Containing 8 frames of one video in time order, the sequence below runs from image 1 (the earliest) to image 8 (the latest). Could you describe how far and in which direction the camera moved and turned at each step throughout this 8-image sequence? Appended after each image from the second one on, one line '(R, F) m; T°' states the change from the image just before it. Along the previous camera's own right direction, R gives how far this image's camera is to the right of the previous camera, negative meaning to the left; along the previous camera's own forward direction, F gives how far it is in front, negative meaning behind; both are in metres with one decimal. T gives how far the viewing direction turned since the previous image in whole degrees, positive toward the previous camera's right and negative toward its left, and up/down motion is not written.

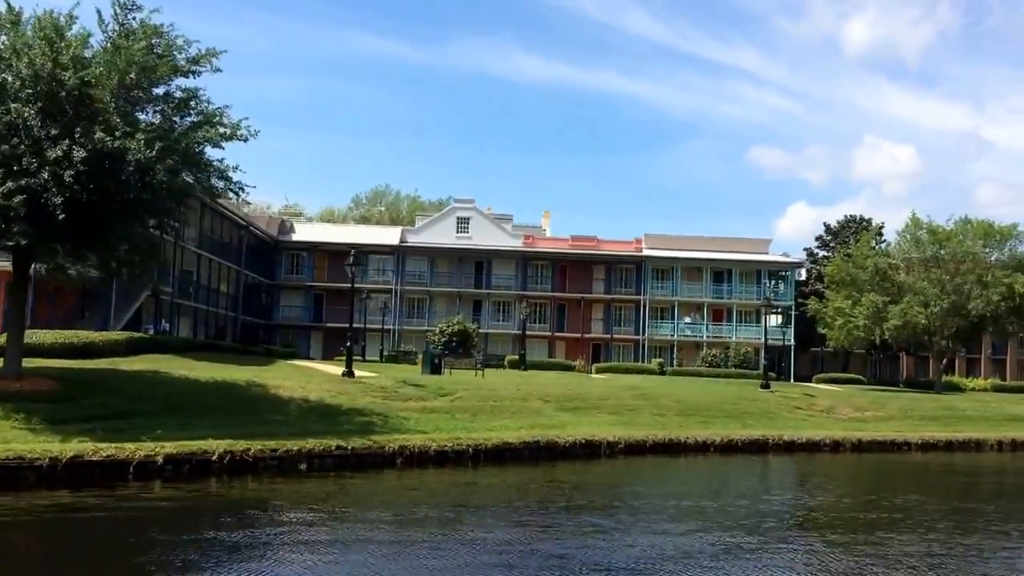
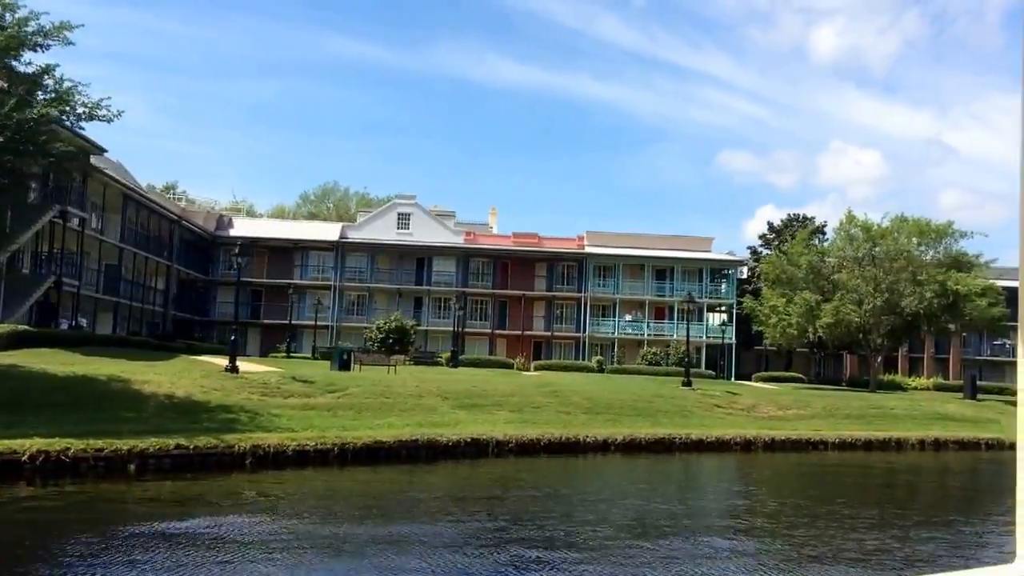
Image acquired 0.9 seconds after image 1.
(+1.8, +0.8) m; +2°
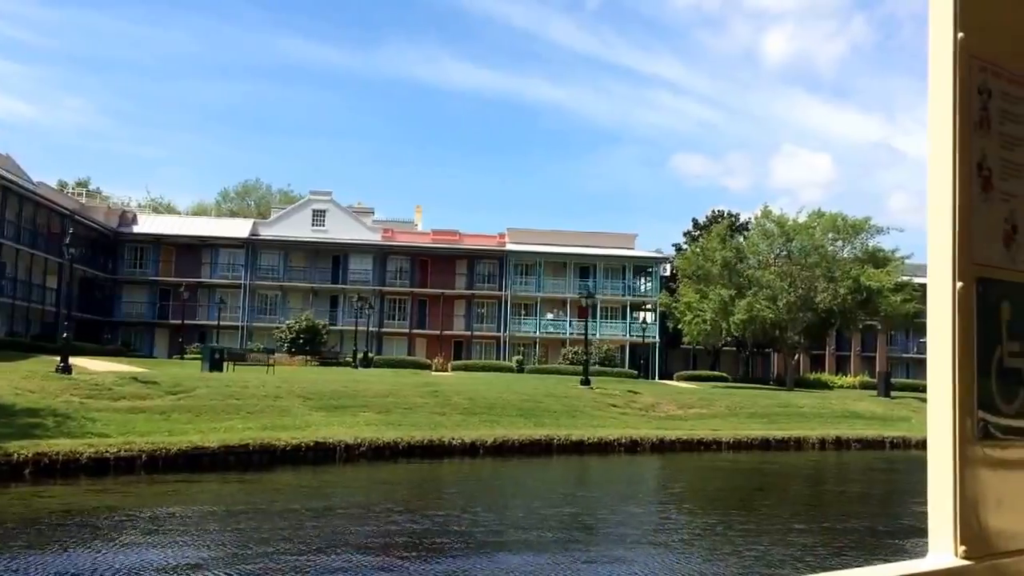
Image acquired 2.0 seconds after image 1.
(+2.0, +1.3) m; +3°
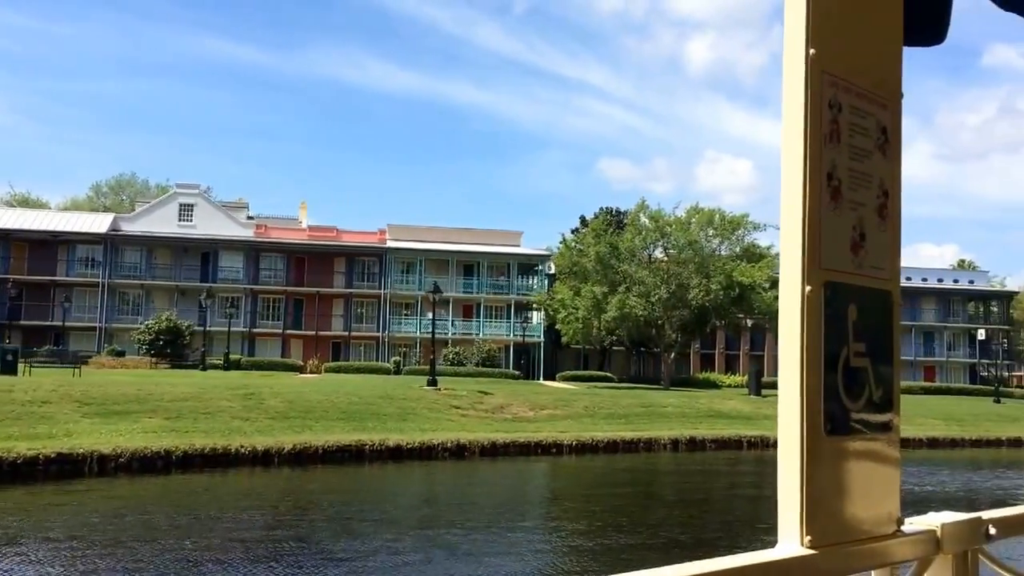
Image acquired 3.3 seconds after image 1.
(+2.5, +1.5) m; +5°
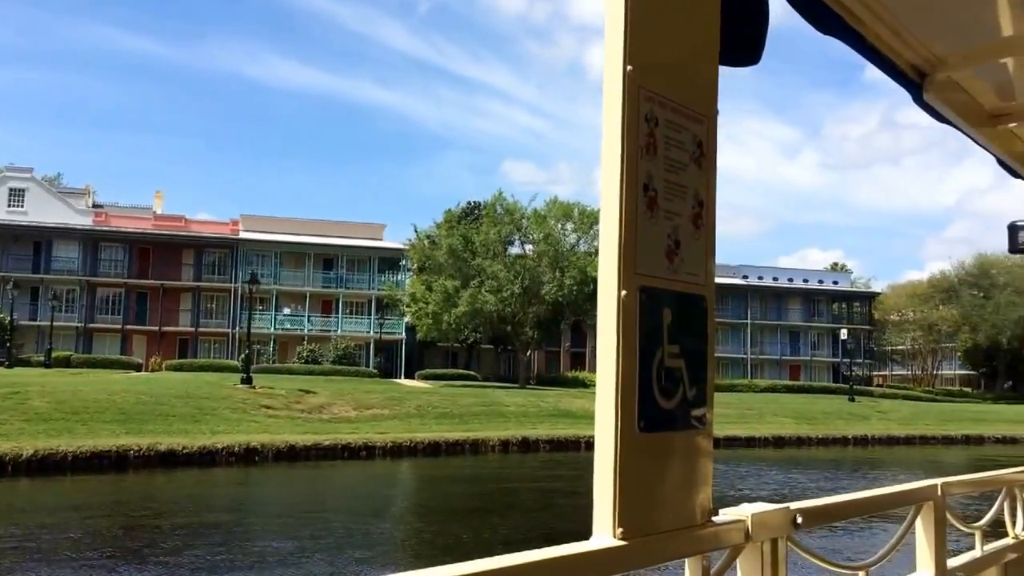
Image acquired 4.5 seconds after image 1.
(+2.2, +1.3) m; +6°
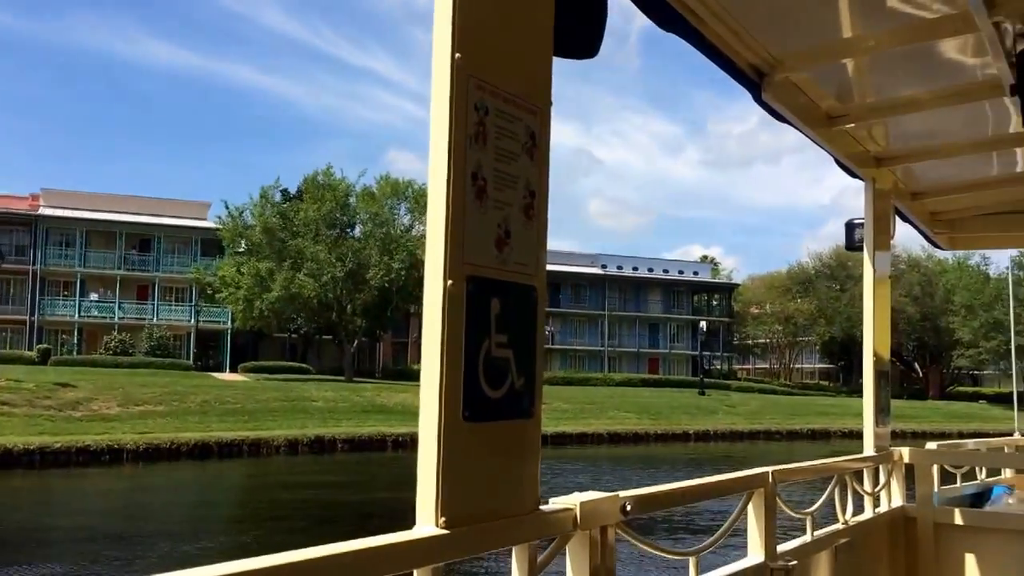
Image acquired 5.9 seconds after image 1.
(+2.3, +1.7) m; +7°
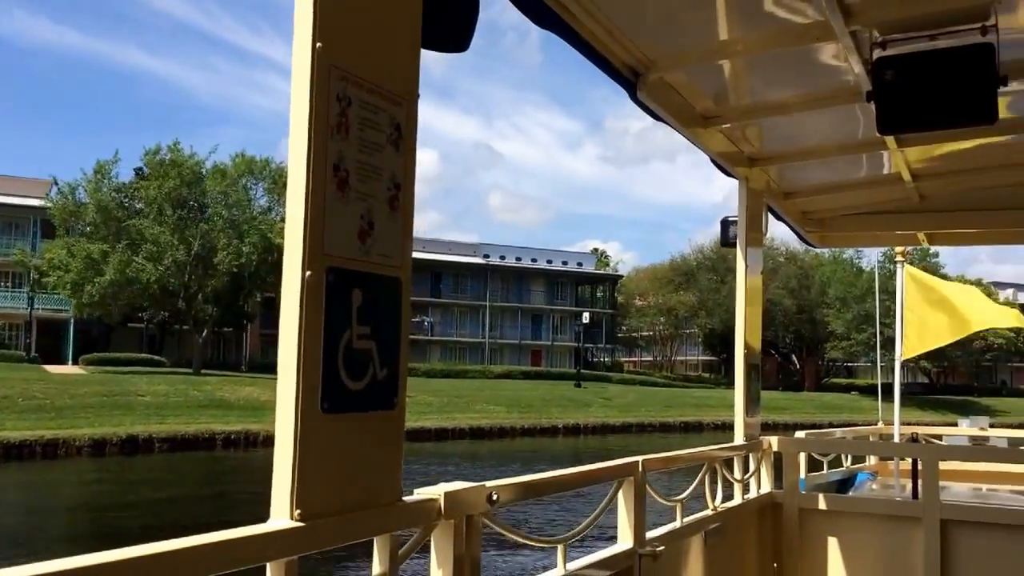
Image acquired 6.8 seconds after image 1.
(+1.7, +0.3) m; +6°
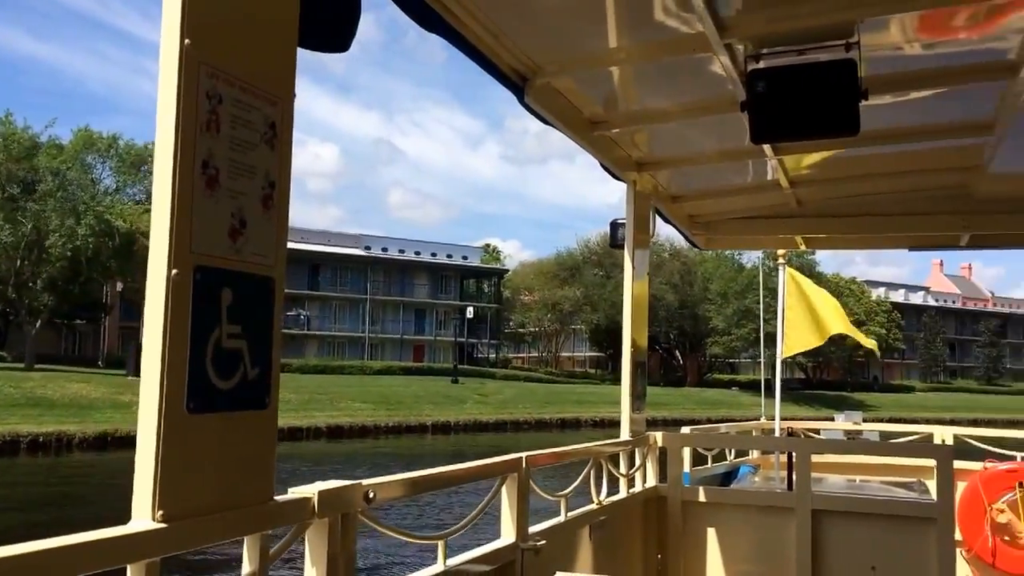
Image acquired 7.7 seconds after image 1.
(+1.8, +0.1) m; +6°
